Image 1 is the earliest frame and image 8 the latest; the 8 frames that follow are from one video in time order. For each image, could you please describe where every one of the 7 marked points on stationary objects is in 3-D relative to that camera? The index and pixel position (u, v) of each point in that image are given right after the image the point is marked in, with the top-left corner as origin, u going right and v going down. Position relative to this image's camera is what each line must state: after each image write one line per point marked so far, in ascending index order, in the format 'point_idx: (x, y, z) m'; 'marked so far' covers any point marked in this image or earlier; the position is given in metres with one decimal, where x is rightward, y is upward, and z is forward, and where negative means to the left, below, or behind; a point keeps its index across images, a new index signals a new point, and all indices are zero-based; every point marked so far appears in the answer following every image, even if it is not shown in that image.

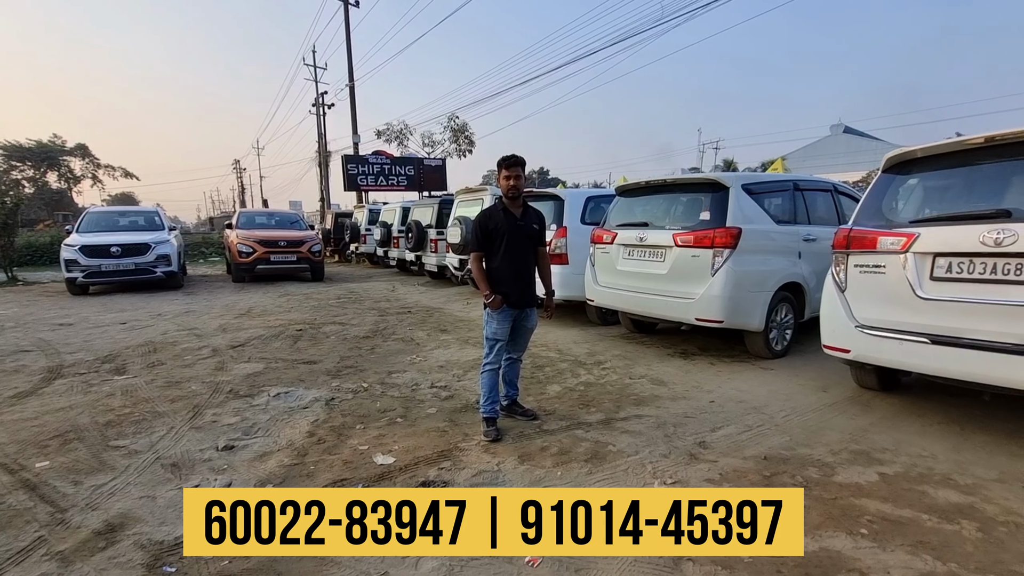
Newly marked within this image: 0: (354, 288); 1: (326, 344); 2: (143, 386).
0: (-3.6, 0.0, +11.3) m
1: (-2.3, -0.7, +6.0) m
2: (-3.2, -0.9, +4.3) m
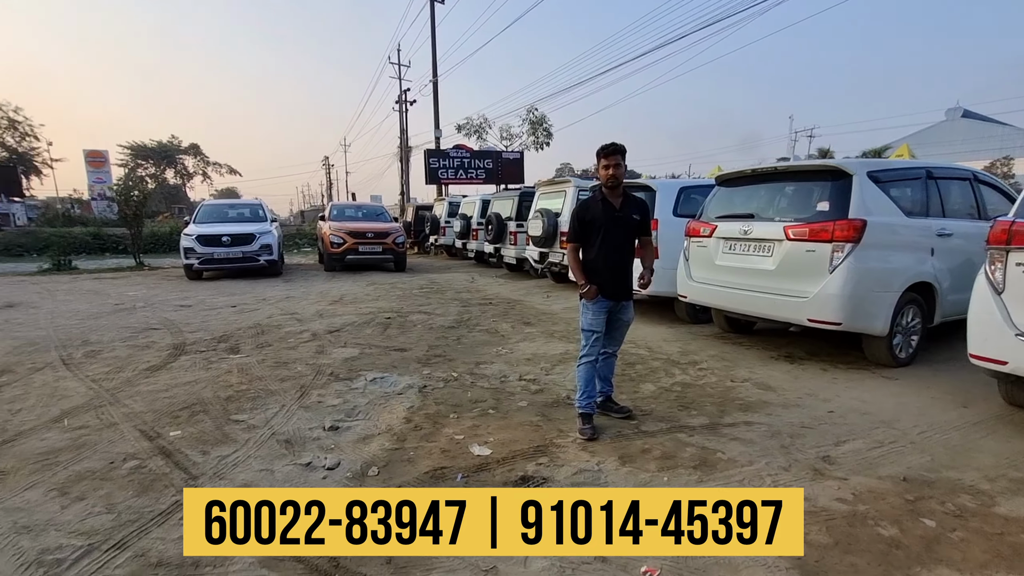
0: (-1.8, +0.2, +11.6) m
1: (-1.2, -0.6, +6.1) m
2: (-2.4, -0.7, +4.6) m
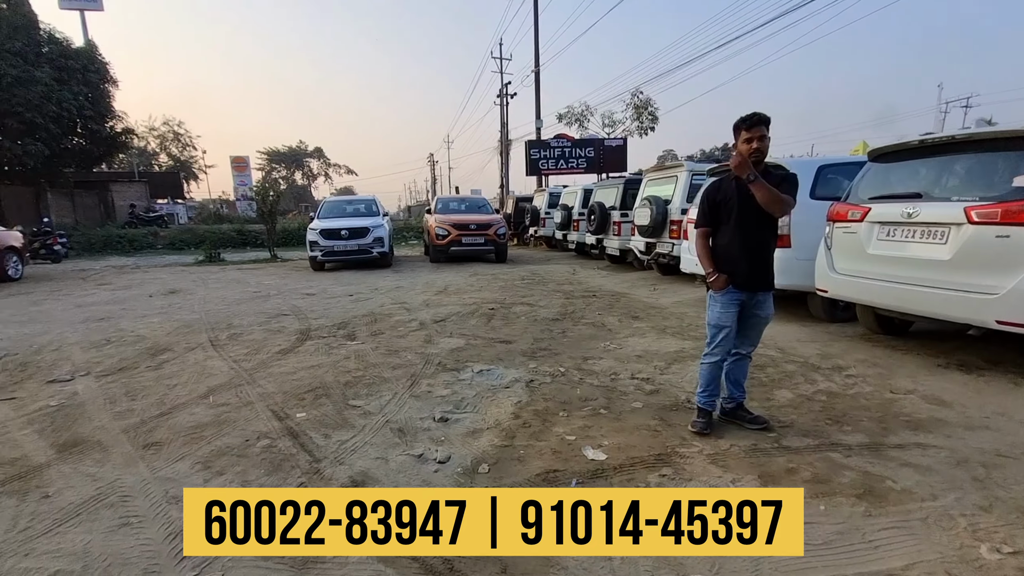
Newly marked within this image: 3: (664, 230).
0: (+0.6, +0.4, +11.5) m
1: (+0.1, -0.5, +6.0) m
2: (-1.4, -0.6, +4.8) m
3: (+2.7, +1.0, +8.7) m
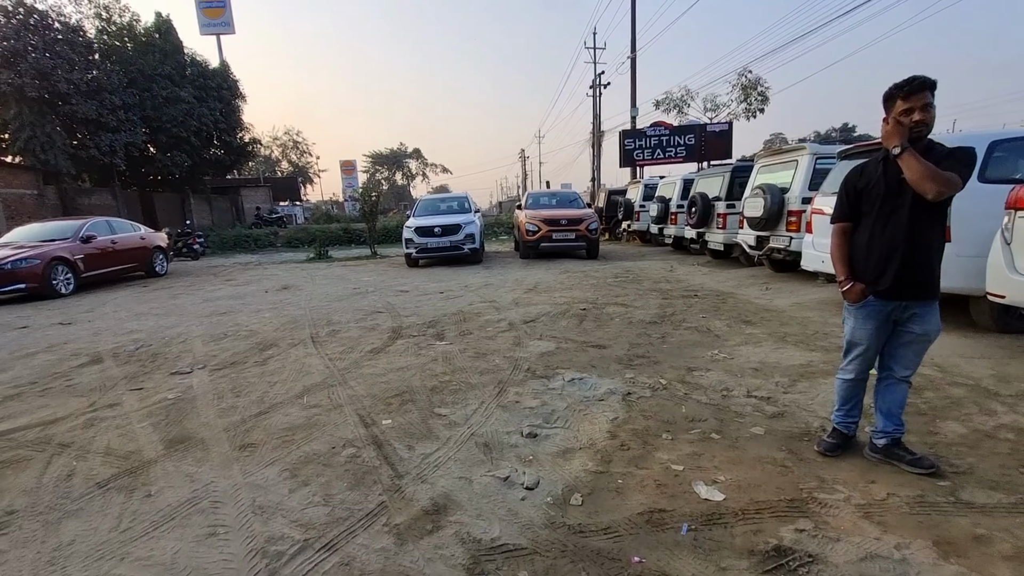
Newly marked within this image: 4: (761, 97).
0: (+2.6, +0.5, +10.9) m
1: (+1.2, -0.5, +5.6) m
2: (-0.5, -0.6, +4.7) m
3: (+4.2, +1.1, +7.7) m
4: (+9.8, +7.5, +19.3) m
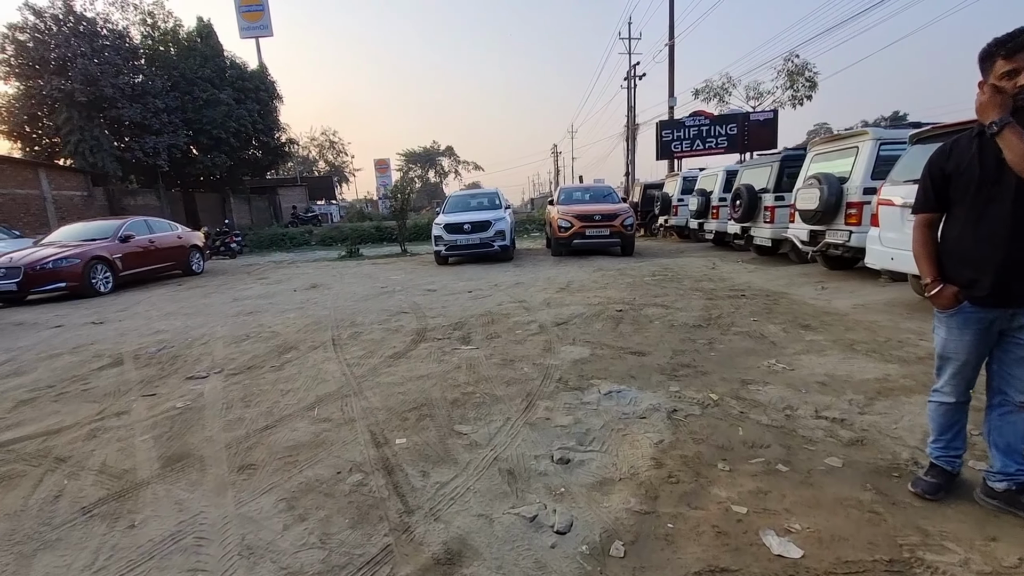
0: (+3.3, +0.5, +10.3) m
1: (+1.5, -0.5, +5.2) m
2: (-0.3, -0.6, +4.3) m
3: (+4.7, +1.1, +7.1) m
4: (+11.0, +7.6, +18.1) m
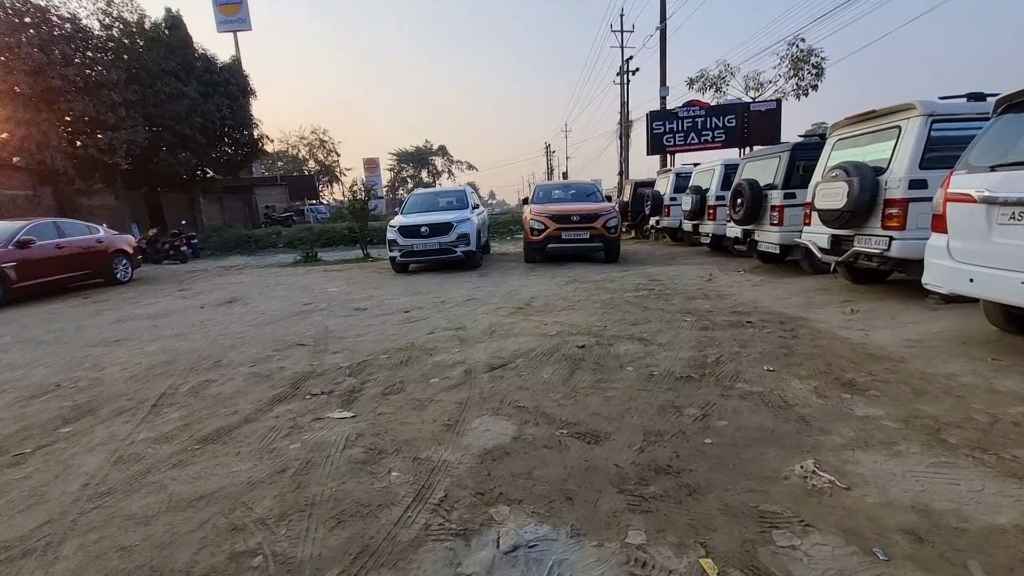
0: (+2.6, +0.2, +8.7) m
1: (+0.8, -0.7, +3.5) m
2: (-1.0, -0.9, +2.7) m
3: (+4.0, +0.8, +5.4) m
4: (+10.2, +7.3, +16.6) m
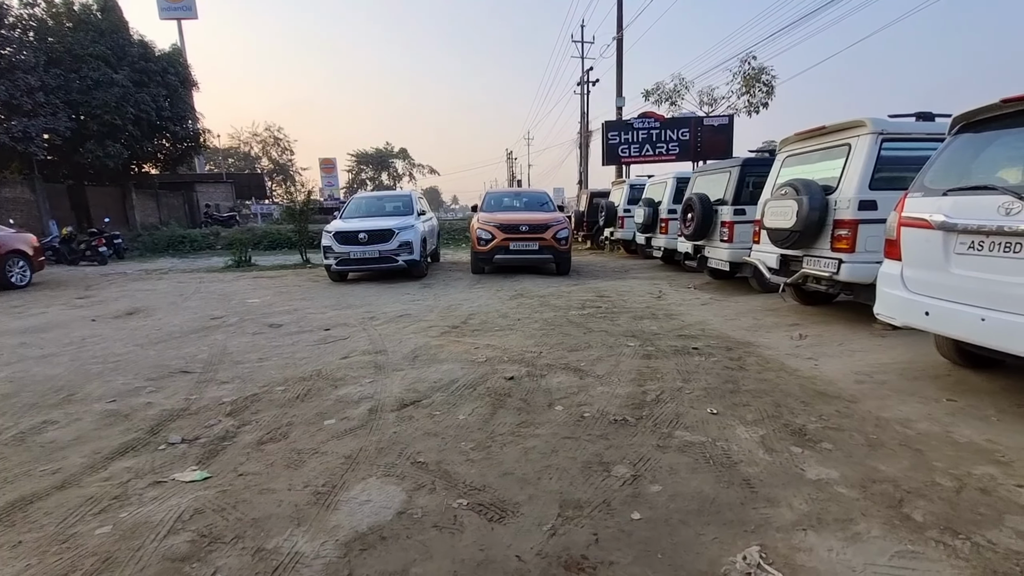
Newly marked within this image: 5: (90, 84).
0: (+1.6, 0.0, +8.3) m
1: (+0.2, -0.9, +3.0) m
2: (-1.5, -1.0, +2.0) m
3: (+3.3, +0.6, +5.2) m
4: (+8.7, +6.8, +16.8) m
5: (-18.1, +8.8, +20.9) m
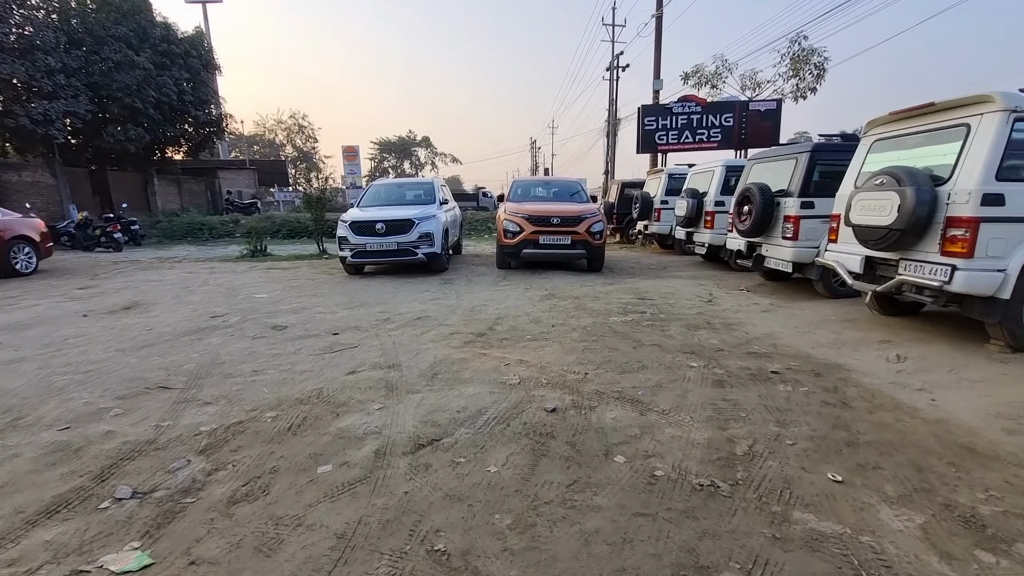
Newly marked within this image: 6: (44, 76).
0: (+2.1, 0.0, +7.4) m
1: (+0.4, -1.0, +2.2) m
2: (-1.3, -1.1, +1.3) m
3: (+3.6, +0.5, +4.3) m
4: (+9.6, +6.9, +15.5) m
5: (-17.0, +9.4, +20.6) m
6: (-16.7, +7.5, +17.4) m
